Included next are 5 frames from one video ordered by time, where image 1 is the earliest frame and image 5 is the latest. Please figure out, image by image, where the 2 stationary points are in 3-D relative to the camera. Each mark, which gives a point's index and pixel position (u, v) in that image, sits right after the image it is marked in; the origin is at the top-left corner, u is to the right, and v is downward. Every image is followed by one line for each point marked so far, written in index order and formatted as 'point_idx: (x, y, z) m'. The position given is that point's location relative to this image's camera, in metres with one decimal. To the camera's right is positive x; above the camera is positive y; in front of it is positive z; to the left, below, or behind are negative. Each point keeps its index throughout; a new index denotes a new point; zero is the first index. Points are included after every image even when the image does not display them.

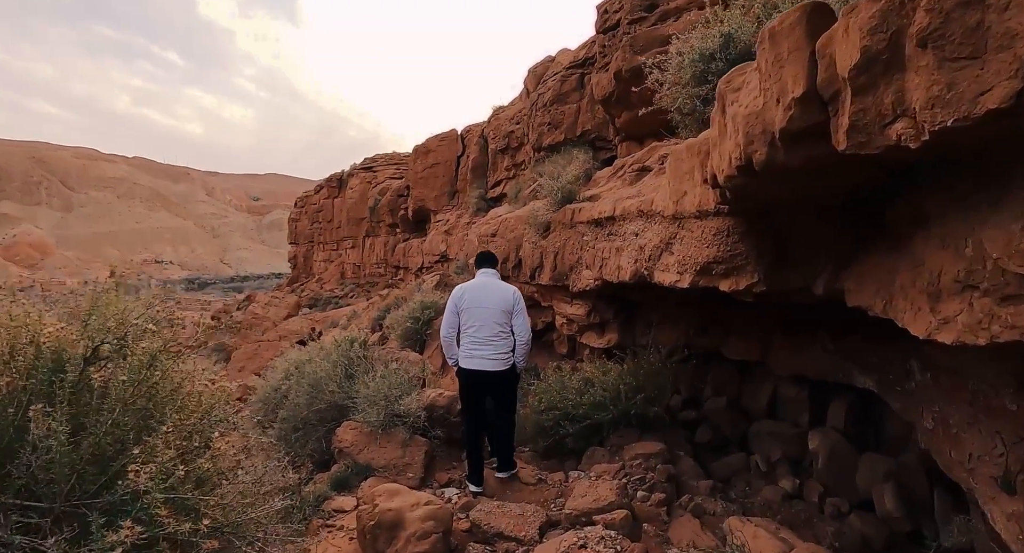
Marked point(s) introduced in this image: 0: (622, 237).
0: (+0.9, +0.3, +4.7) m
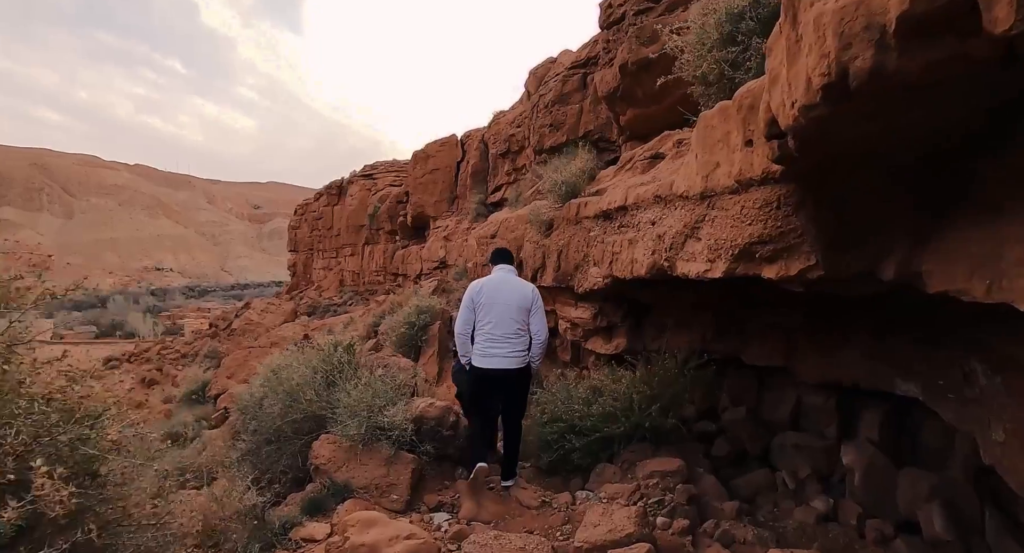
0: (+0.9, +0.3, +4.2) m
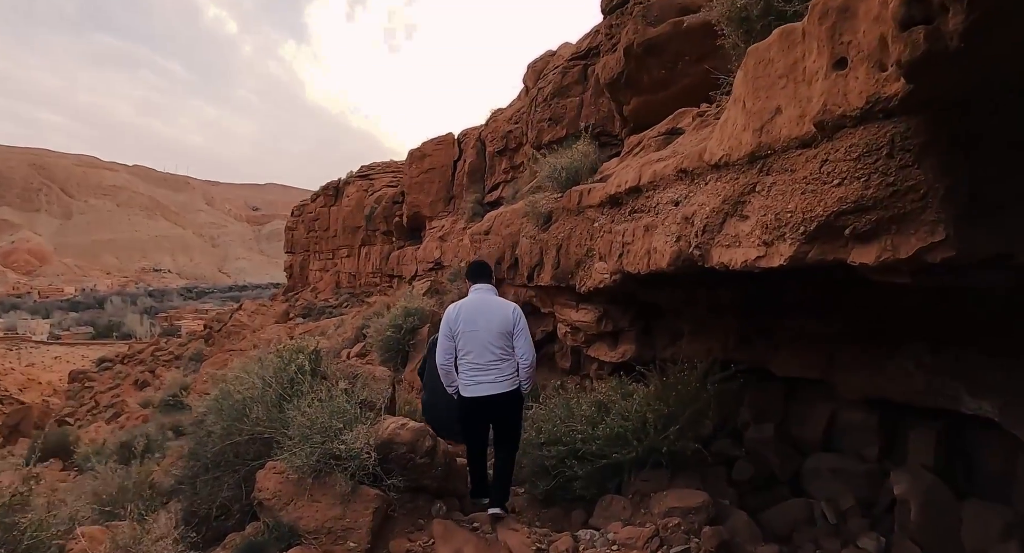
0: (+0.8, +0.4, +3.5) m
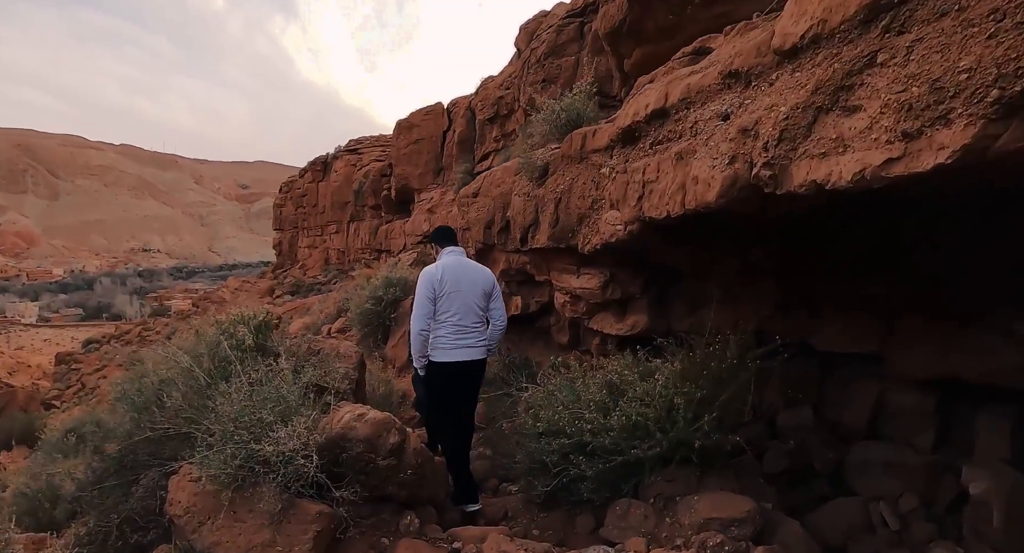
0: (+0.8, +0.6, +2.7) m
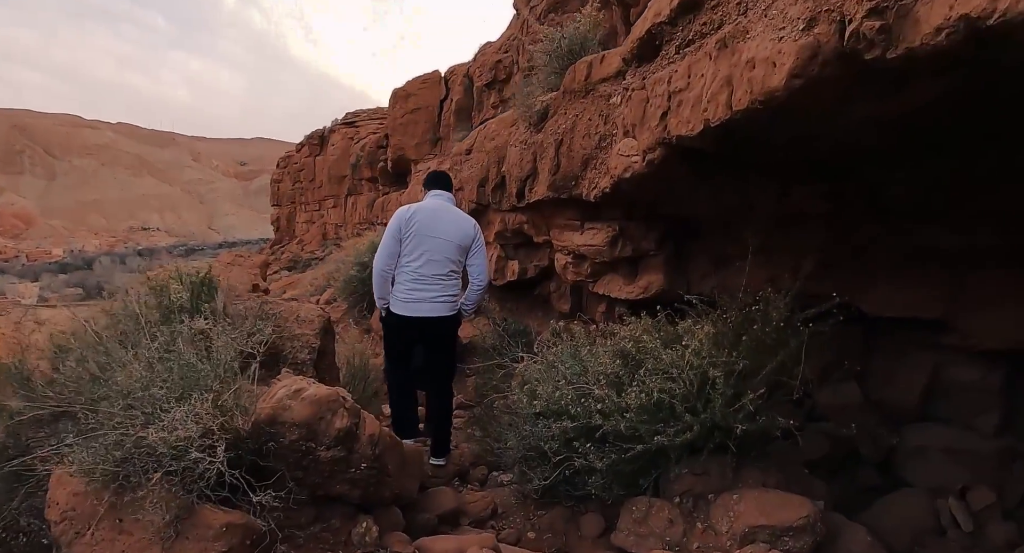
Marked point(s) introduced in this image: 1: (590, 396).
0: (+0.7, +0.8, +2.0) m
1: (+0.3, -0.5, +2.7) m
